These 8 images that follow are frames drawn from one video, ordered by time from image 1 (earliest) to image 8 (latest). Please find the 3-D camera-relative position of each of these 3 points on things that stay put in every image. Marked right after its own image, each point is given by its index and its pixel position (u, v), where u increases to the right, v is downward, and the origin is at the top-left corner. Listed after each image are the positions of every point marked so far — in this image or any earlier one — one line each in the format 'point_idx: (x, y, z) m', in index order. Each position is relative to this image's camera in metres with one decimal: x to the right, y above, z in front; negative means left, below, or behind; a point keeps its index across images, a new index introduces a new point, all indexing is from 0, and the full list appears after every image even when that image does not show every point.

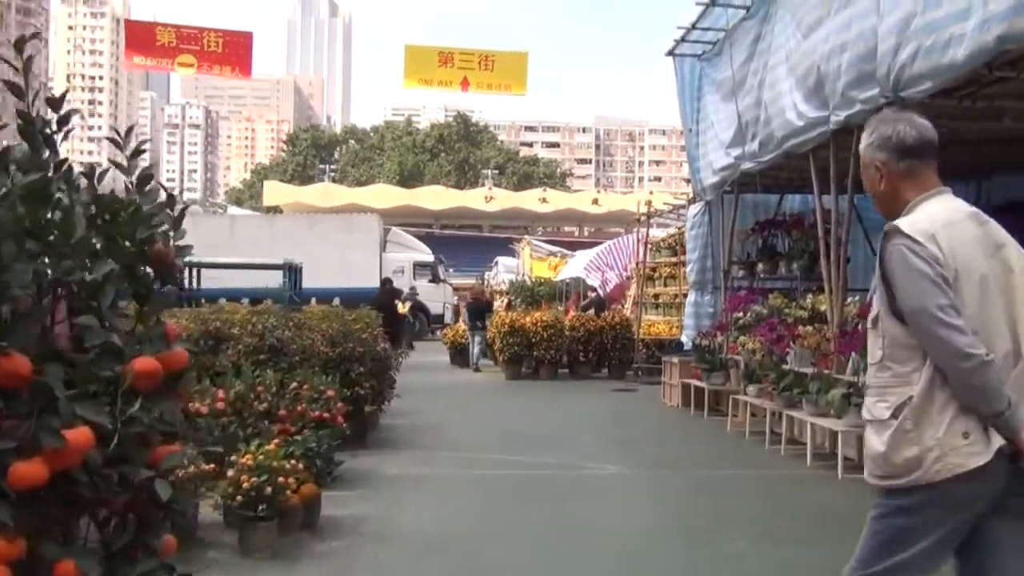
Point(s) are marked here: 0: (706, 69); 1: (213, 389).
0: (+2.5, +2.8, +13.3) m
1: (-2.2, -0.7, +7.4) m
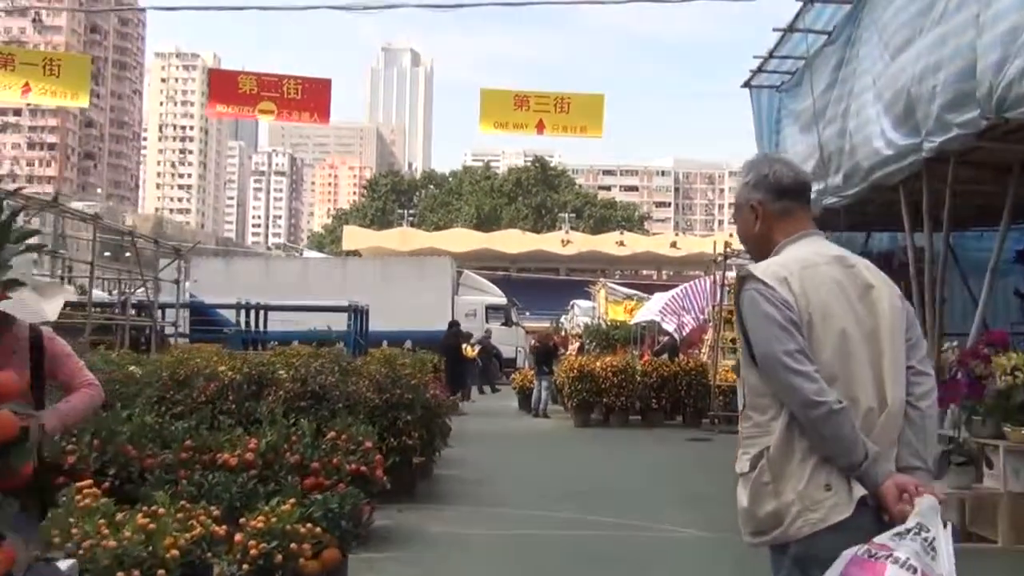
0: (+3.3, +2.3, +12.6) m
1: (-1.8, -1.0, +6.9) m
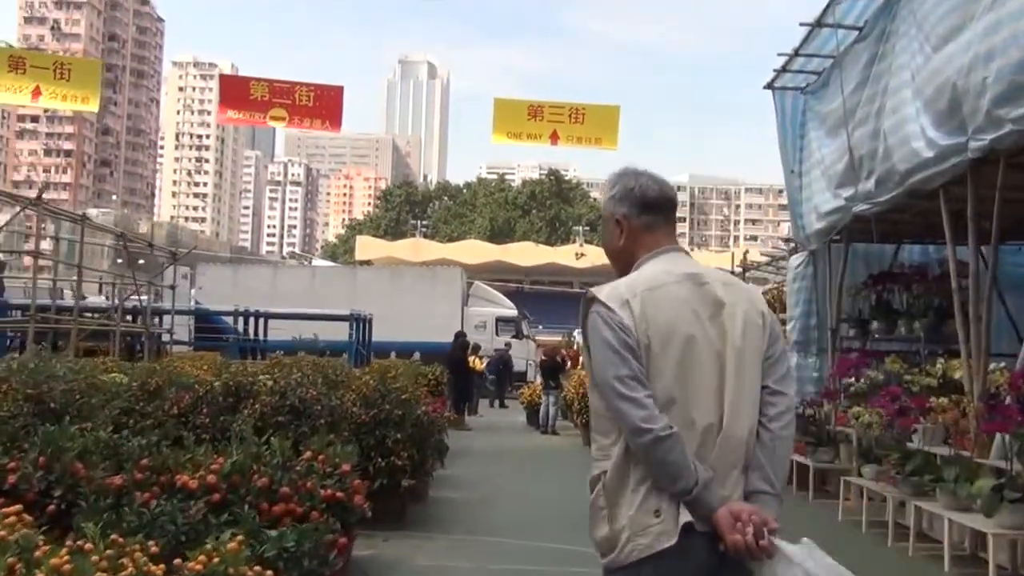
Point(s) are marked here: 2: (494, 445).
0: (+3.4, +2.1, +11.8) m
1: (-1.8, -1.0, +6.2) m
2: (-0.3, -2.5, +16.5) m
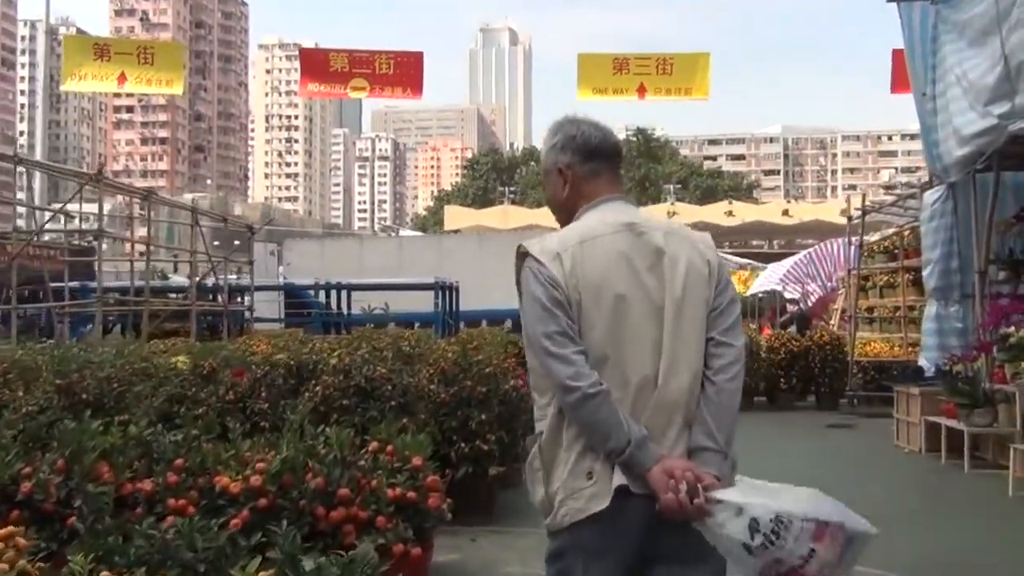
0: (+4.3, +2.8, +10.2) m
1: (-1.3, -0.8, +5.2) m
2: (+1.3, -1.9, +15.4) m
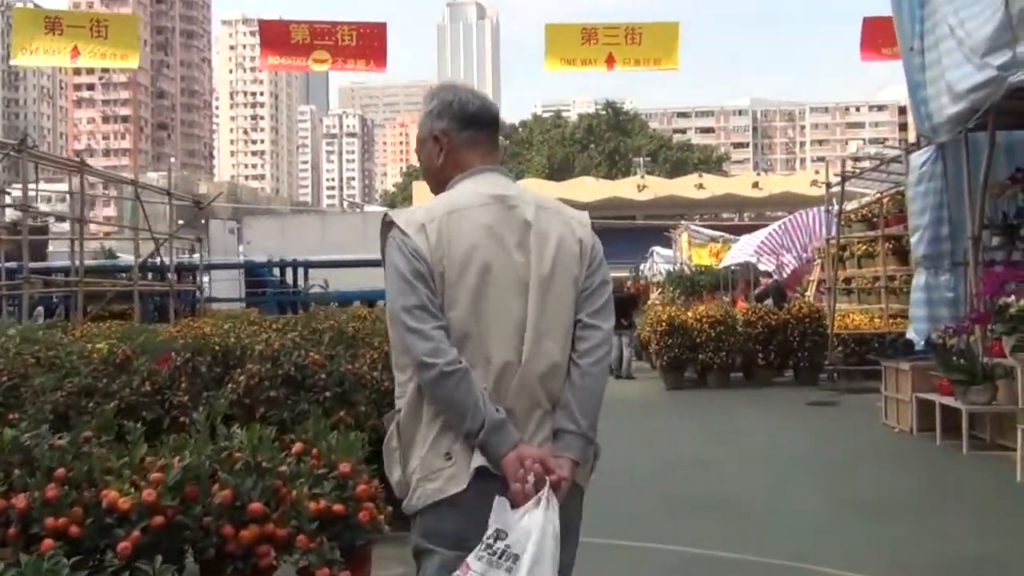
0: (+3.9, +3.1, +9.5) m
1: (-1.5, -0.7, +4.4) m
2: (+0.8, -1.5, +14.7) m
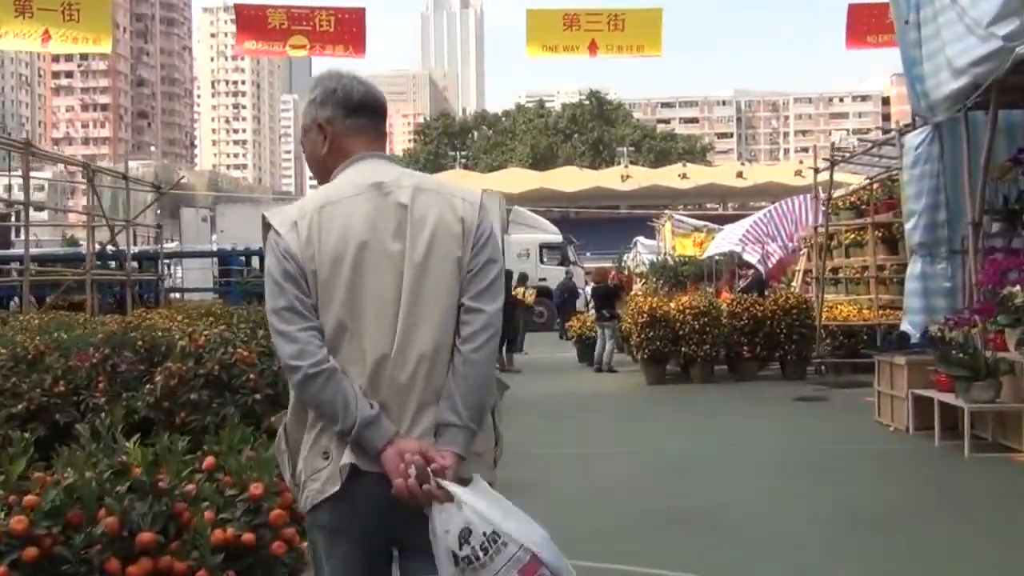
0: (+3.6, +3.2, +8.8) m
1: (-1.7, -0.7, +3.7) m
2: (+0.4, -1.4, +14.0) m
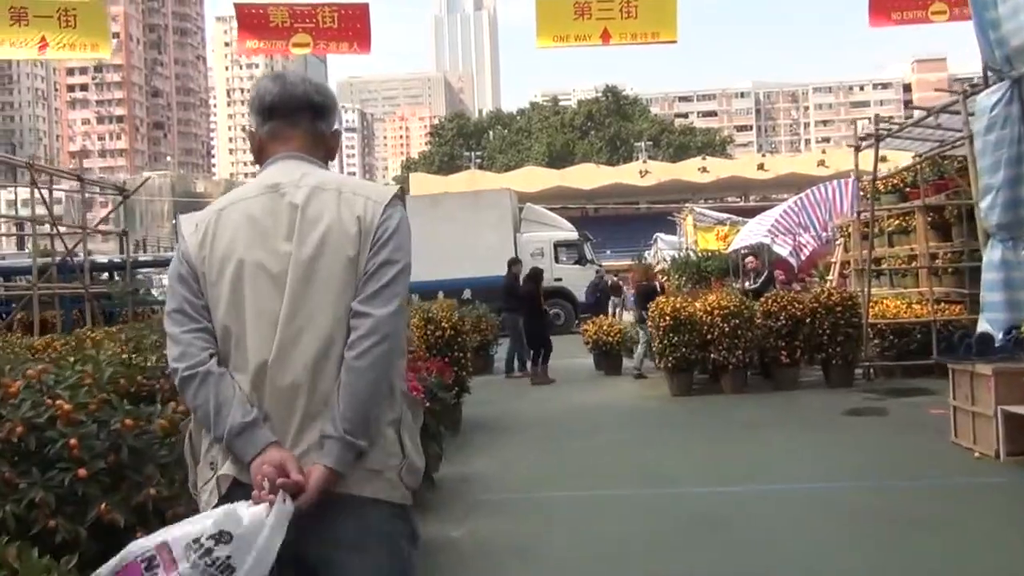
0: (+3.5, +3.2, +7.2) m
1: (-1.8, -0.8, +2.1) m
2: (+0.5, -1.4, +12.4) m
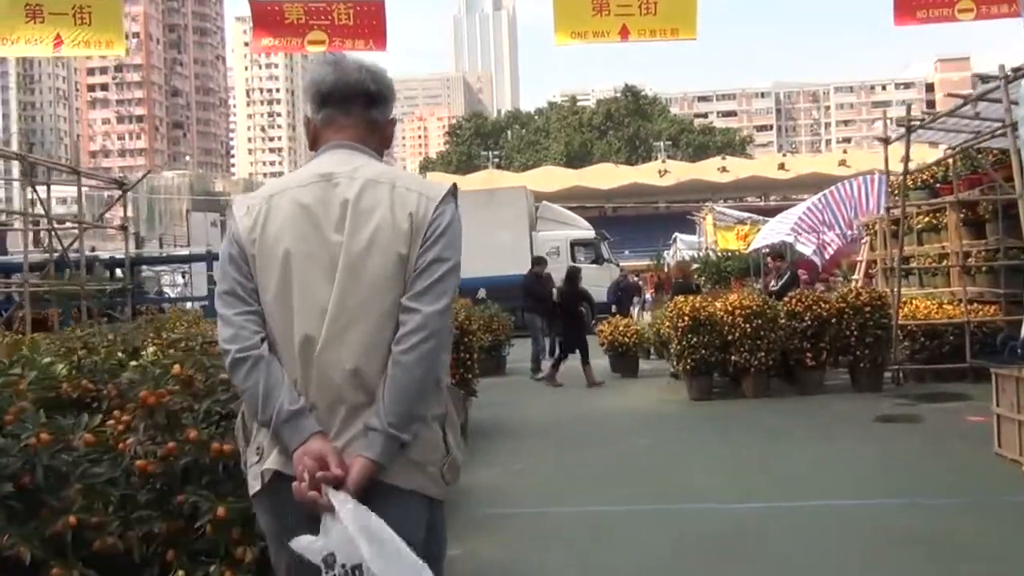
0: (+3.5, +3.2, +6.6) m
1: (-1.9, -0.7, +1.6) m
2: (+0.6, -1.4, +11.9) m
